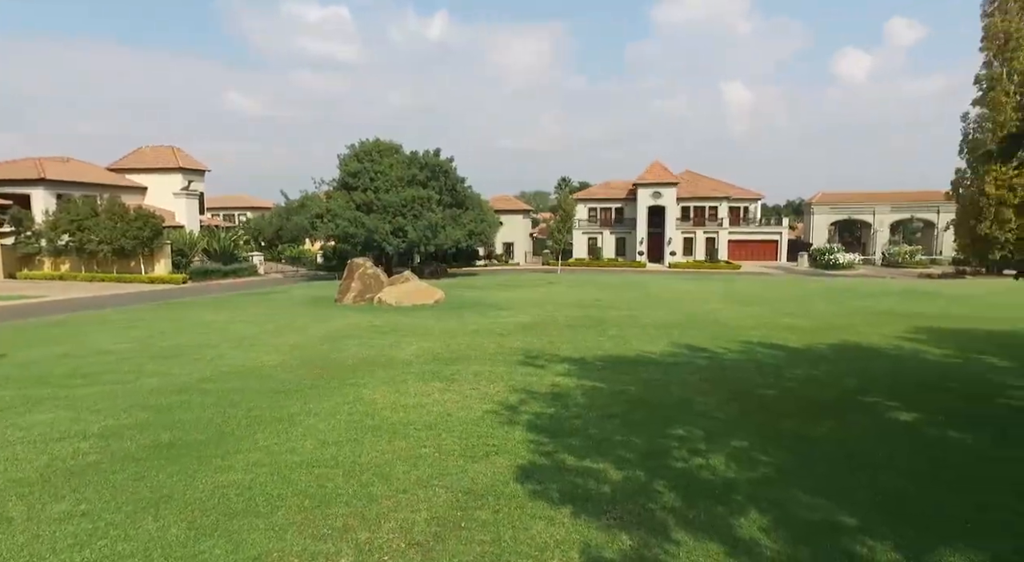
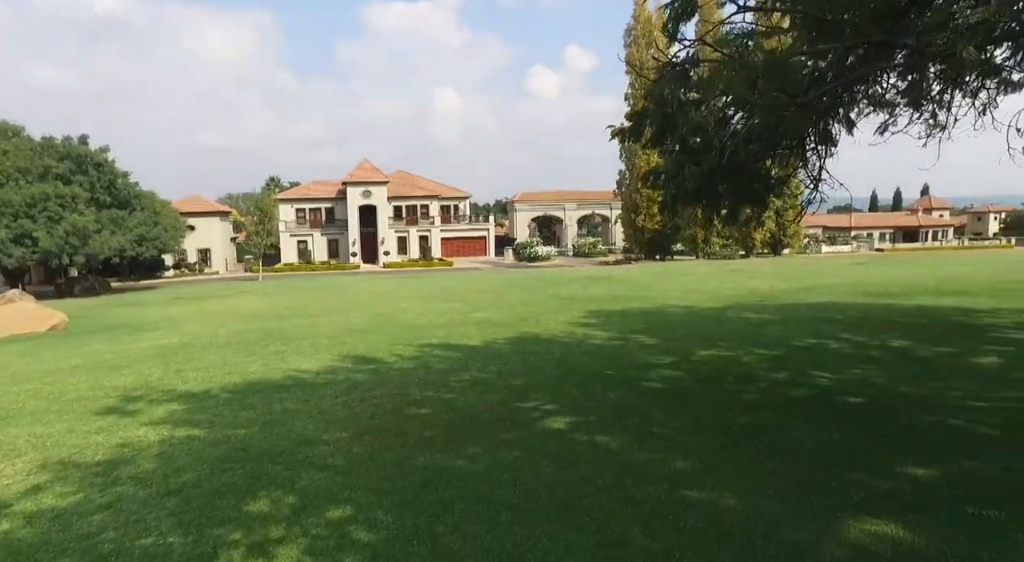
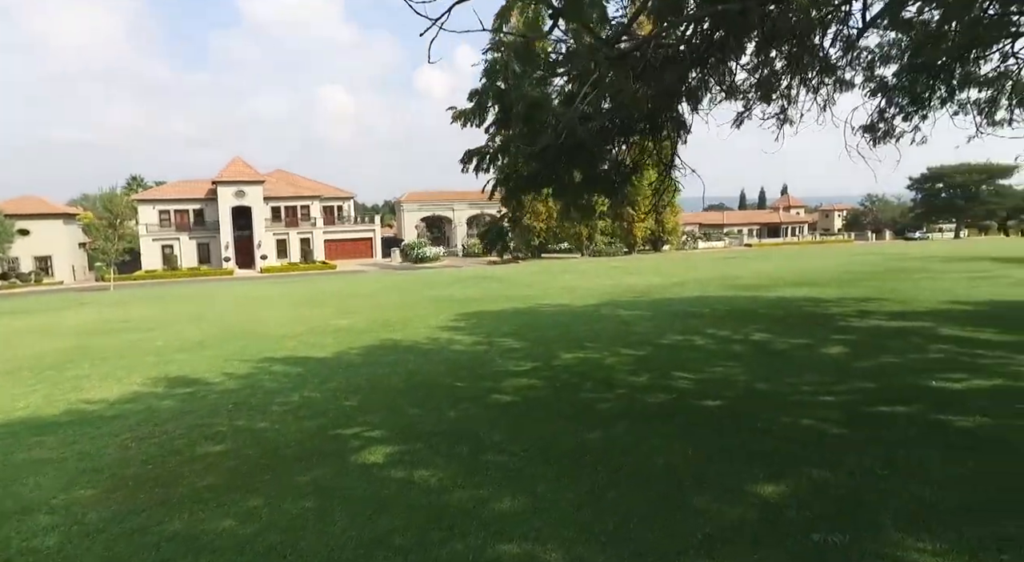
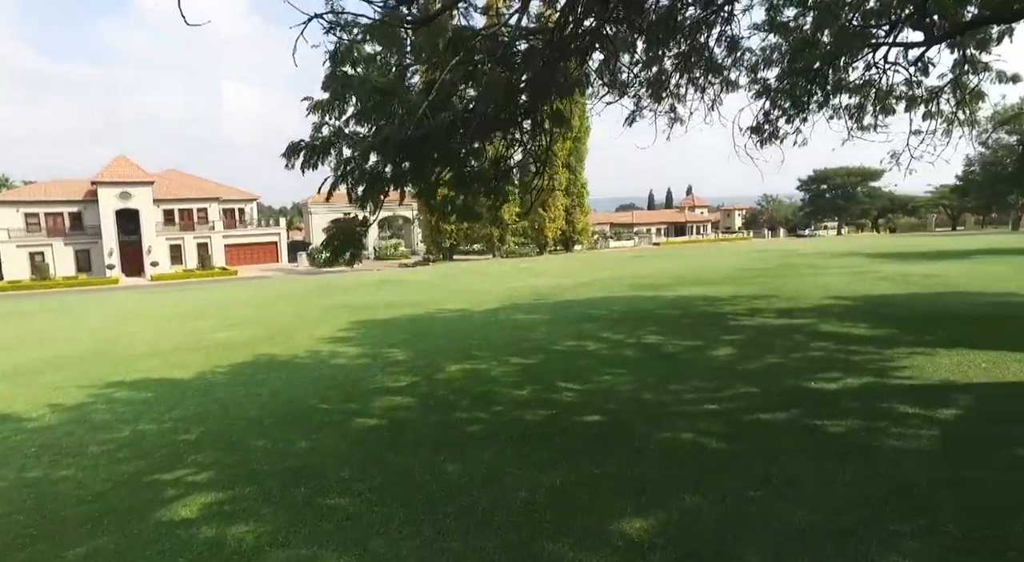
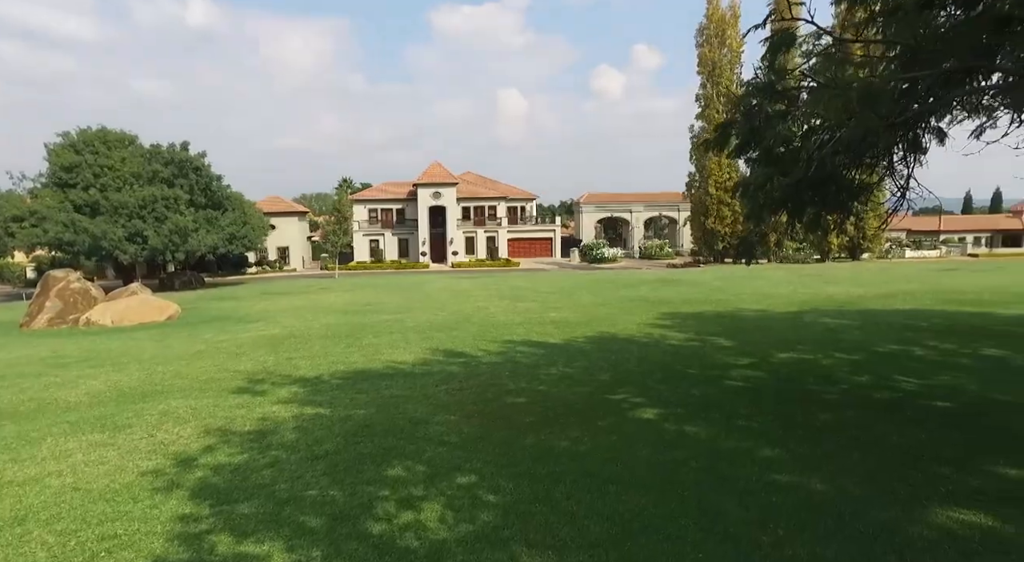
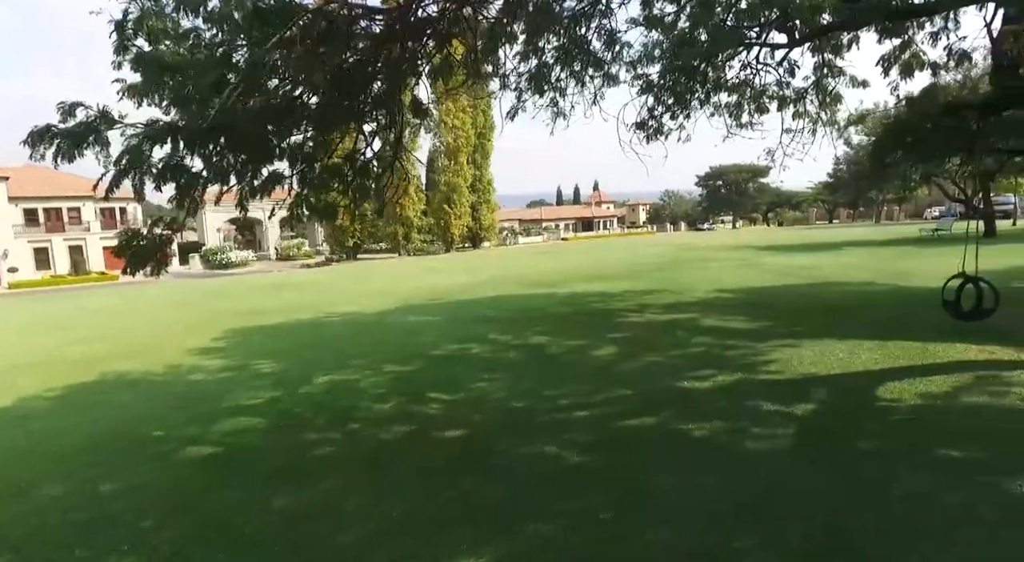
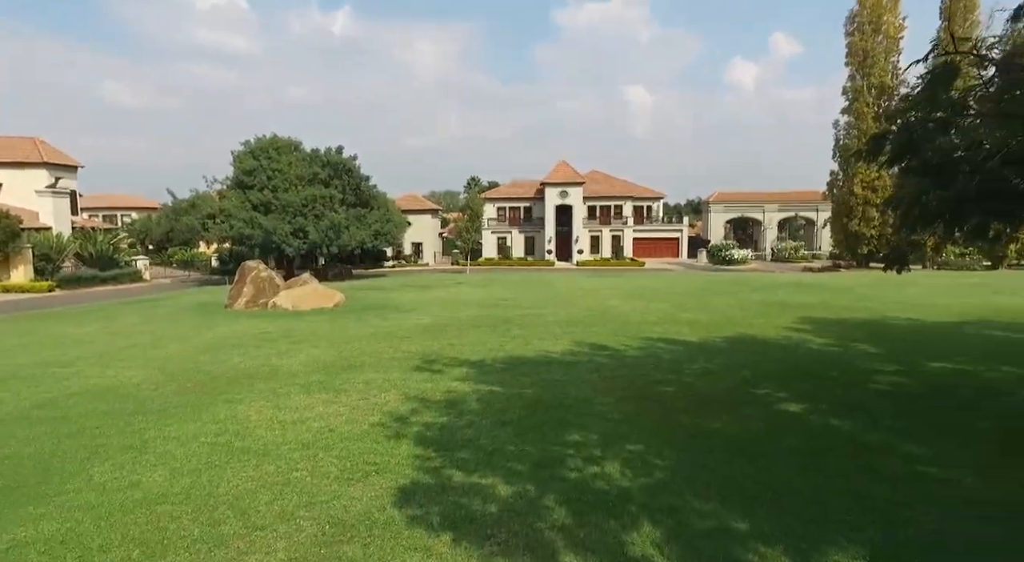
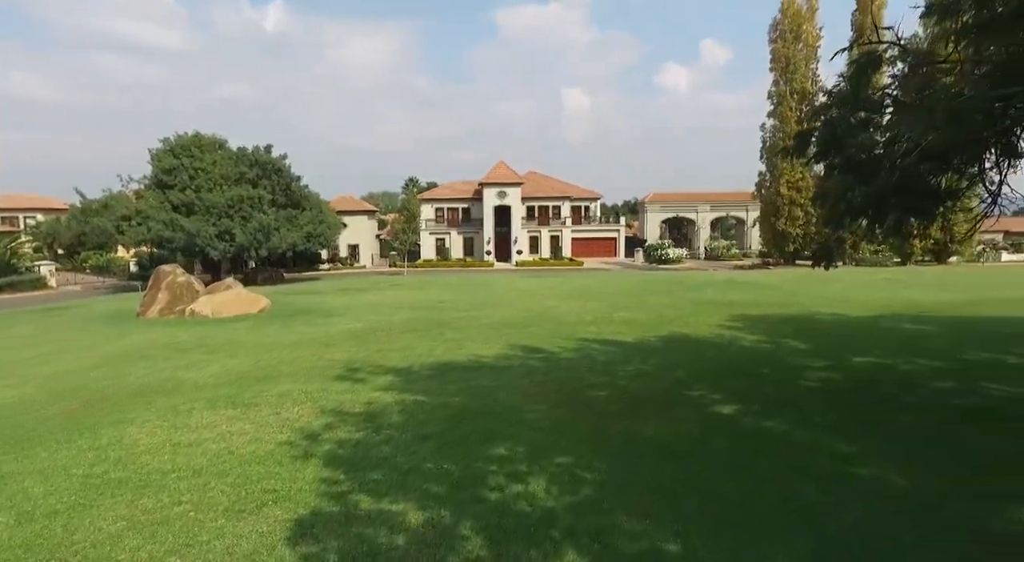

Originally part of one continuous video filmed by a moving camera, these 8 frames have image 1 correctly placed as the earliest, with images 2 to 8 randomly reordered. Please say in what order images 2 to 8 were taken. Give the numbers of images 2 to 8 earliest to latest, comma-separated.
7, 8, 5, 2, 3, 4, 6
